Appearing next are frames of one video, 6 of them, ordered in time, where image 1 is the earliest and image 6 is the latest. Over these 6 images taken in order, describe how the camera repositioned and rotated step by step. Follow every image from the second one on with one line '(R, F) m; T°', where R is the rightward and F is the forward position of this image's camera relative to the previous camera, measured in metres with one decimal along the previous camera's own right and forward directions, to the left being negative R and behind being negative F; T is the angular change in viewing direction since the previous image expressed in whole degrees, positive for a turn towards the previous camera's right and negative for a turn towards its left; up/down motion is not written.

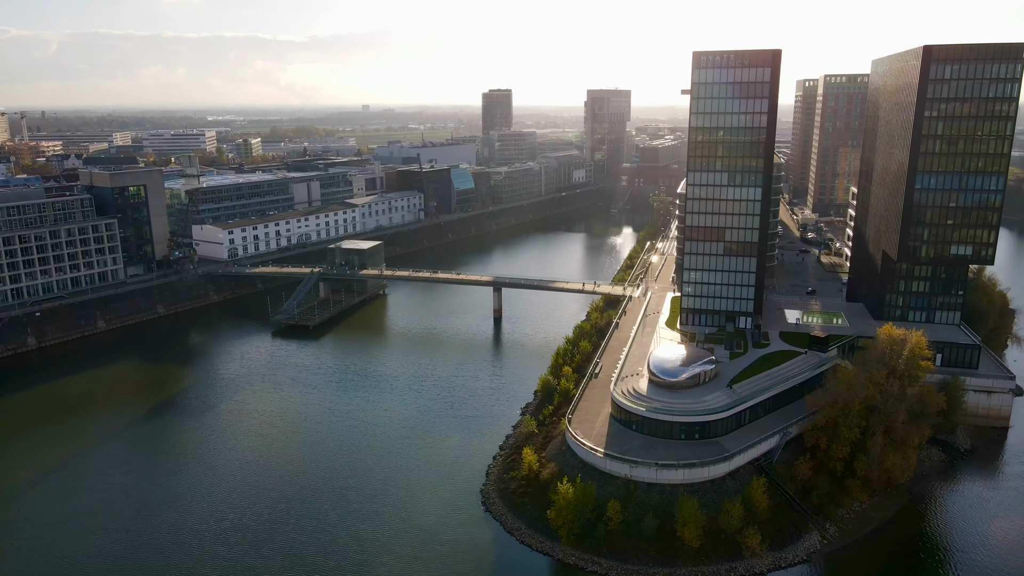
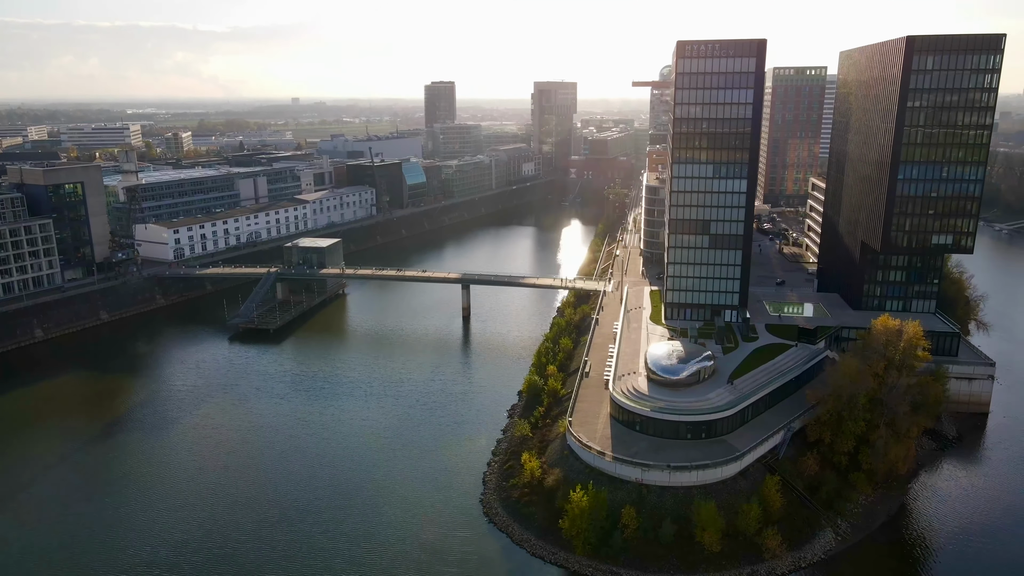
(-3.2, +2.0) m; +5°
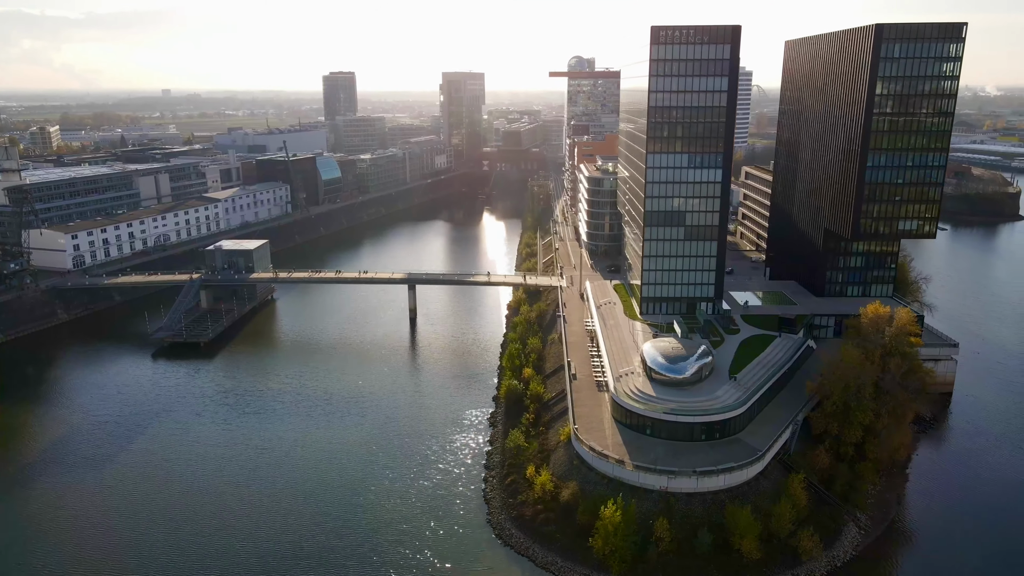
(-5.3, +3.3) m; +8°
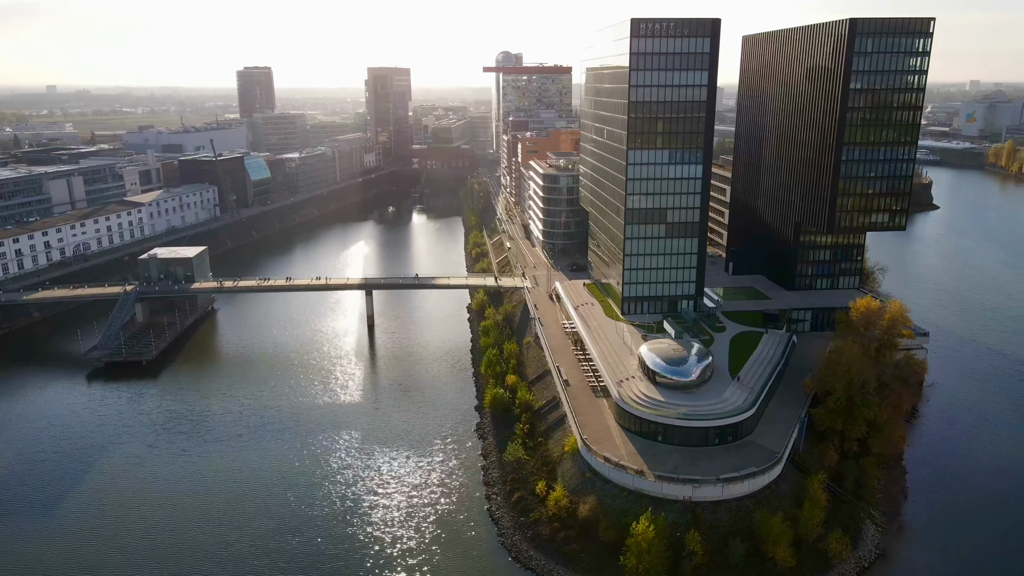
(-4.2, +2.4) m; +7°
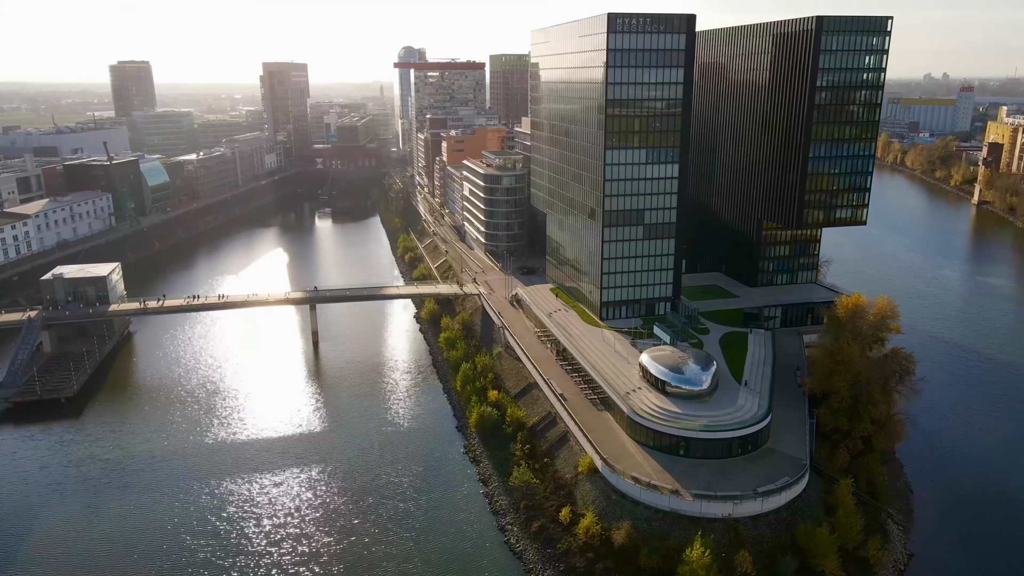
(-5.5, +3.1) m; +9°
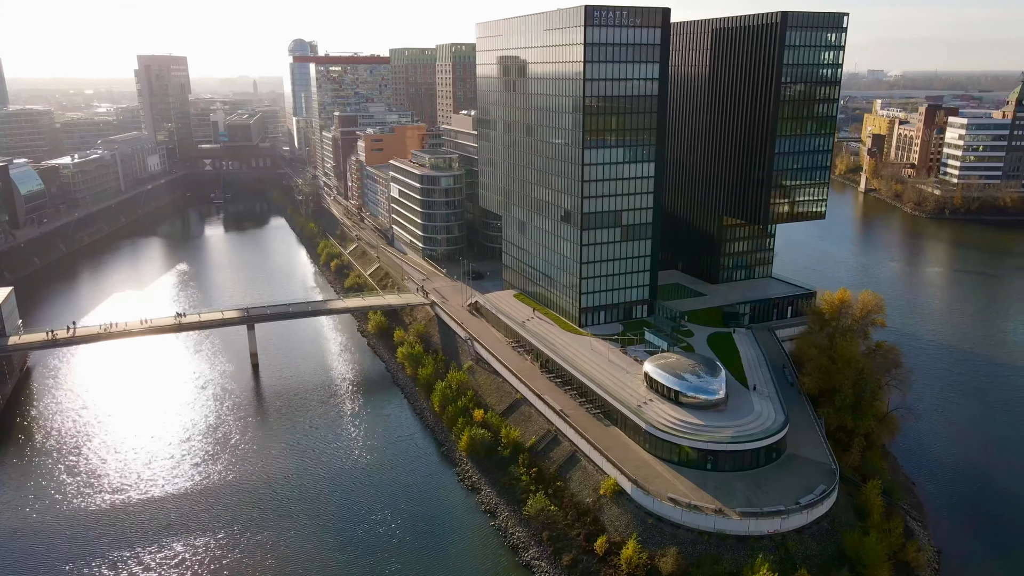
(-5.7, +3.4) m; +9°
